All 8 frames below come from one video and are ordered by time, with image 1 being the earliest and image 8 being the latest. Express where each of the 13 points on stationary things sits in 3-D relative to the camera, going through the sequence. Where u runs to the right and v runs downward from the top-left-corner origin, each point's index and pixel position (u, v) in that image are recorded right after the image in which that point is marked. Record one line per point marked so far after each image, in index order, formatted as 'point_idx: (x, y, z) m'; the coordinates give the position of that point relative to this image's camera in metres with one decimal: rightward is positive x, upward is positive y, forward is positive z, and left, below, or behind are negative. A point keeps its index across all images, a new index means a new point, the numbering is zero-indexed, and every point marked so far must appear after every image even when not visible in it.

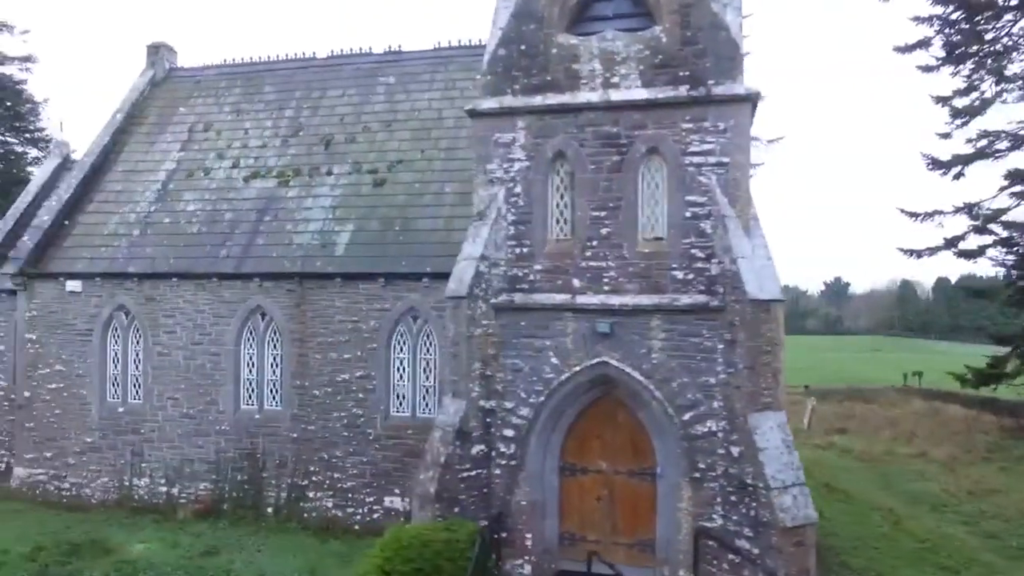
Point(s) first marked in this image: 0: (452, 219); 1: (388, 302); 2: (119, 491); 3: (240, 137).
0: (-1.4, +1.6, +15.7) m
1: (-2.7, -0.3, +15.1) m
2: (-9.5, -5.0, +16.5) m
3: (-7.5, +4.2, +18.9) m
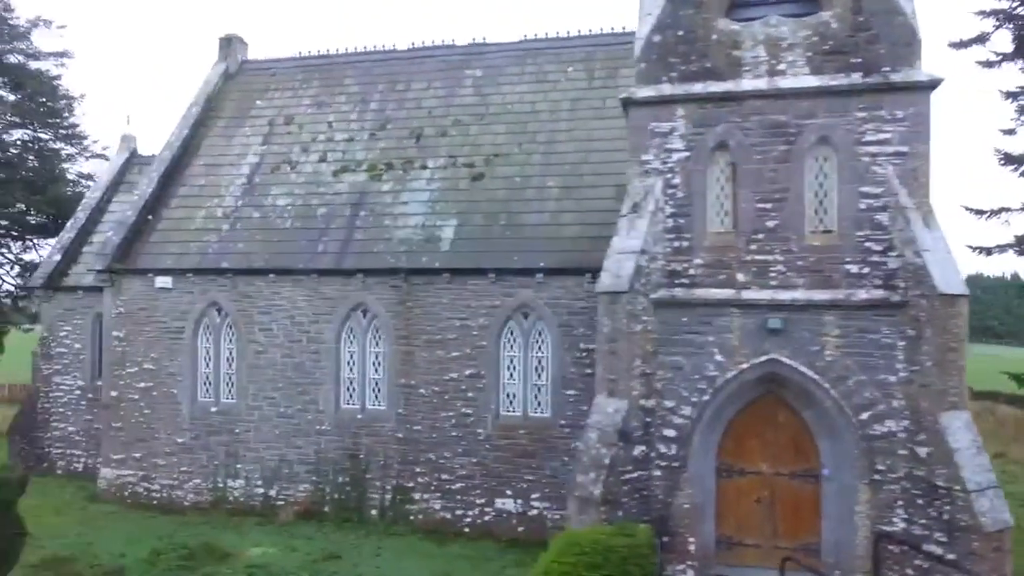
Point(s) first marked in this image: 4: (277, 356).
0: (+1.1, +1.7, +15.3) m
1: (-0.3, -0.2, +14.7) m
2: (-7.1, -4.9, +16.1) m
3: (-5.1, +4.3, +18.4) m
4: (-5.5, -1.6, +15.9) m
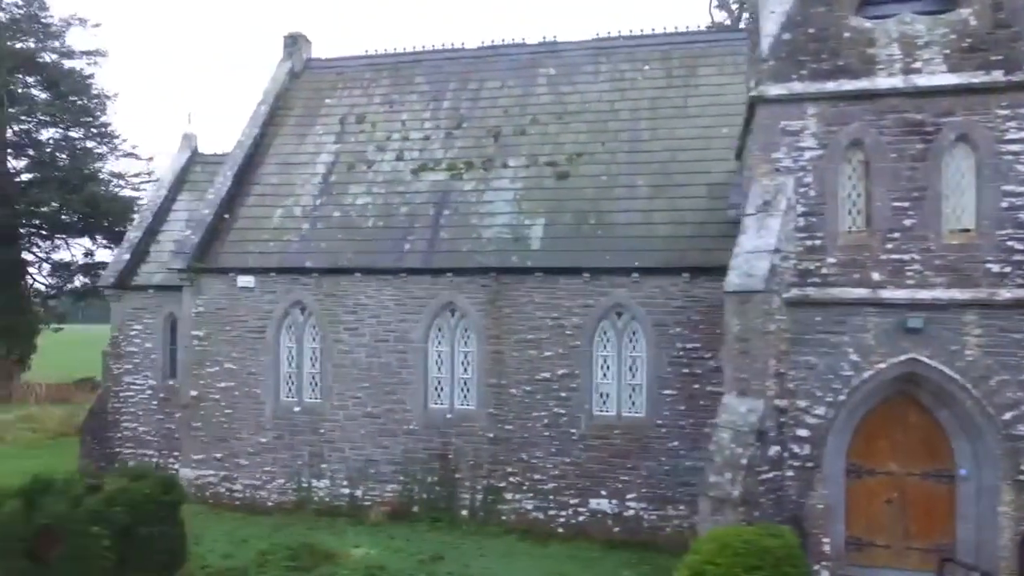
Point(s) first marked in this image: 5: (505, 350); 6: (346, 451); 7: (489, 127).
0: (+3.1, +1.7, +15.2) m
1: (+1.7, -0.2, +14.6) m
2: (-5.1, -4.9, +16.0) m
3: (-3.1, +4.3, +18.4) m
4: (-3.5, -1.6, +15.8) m
5: (-0.2, -1.4, +15.0) m
6: (-3.8, -3.8, +15.8) m
7: (-0.6, +4.2, +17.8) m
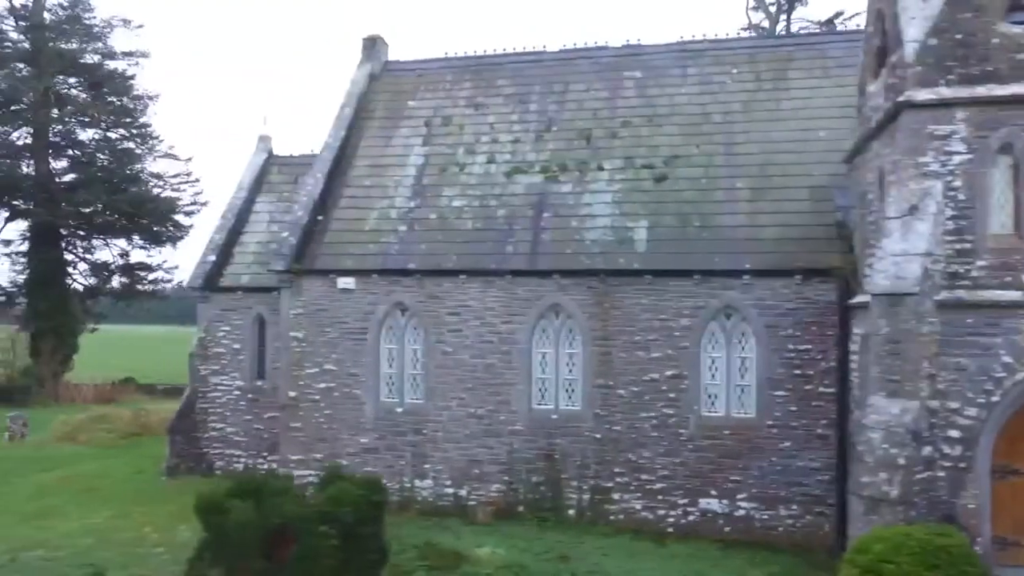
0: (+5.5, +1.7, +15.3) m
1: (+4.1, -0.2, +14.8) m
2: (-2.7, -4.9, +16.2) m
3: (-0.7, +4.3, +18.5) m
4: (-1.1, -1.6, +15.9) m
5: (+2.2, -1.4, +15.2) m
6: (-1.4, -3.9, +16.0) m
7: (+1.8, +4.2, +17.9) m
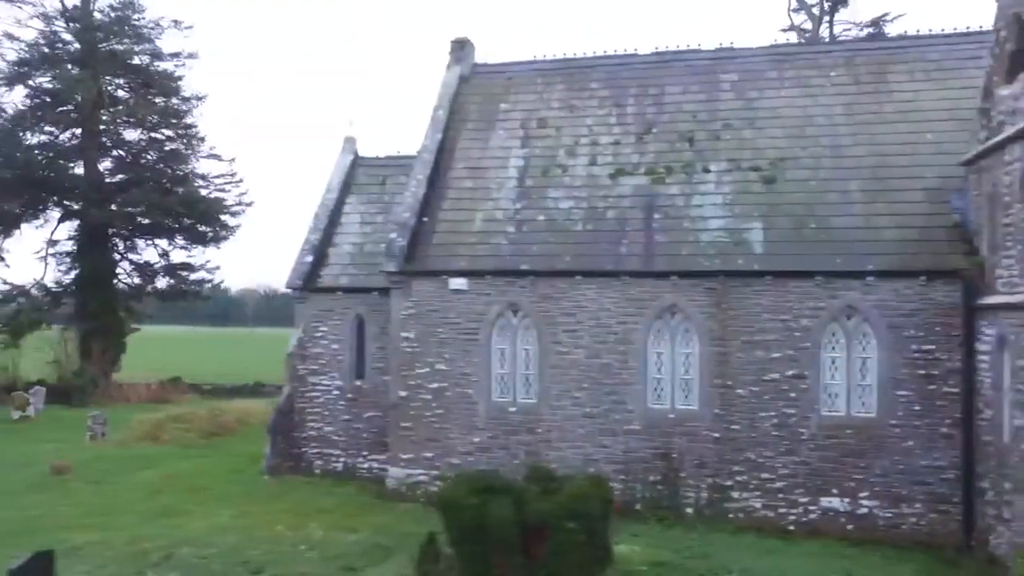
0: (+8.2, +1.6, +15.5) m
1: (+6.9, -0.3, +14.9) m
2: (0.0, -4.9, +16.3) m
3: (+2.0, +4.2, +18.7) m
4: (+1.6, -1.6, +16.1) m
5: (+4.9, -1.4, +15.3) m
6: (+1.3, -3.9, +16.1) m
7: (+4.5, +4.2, +18.1) m
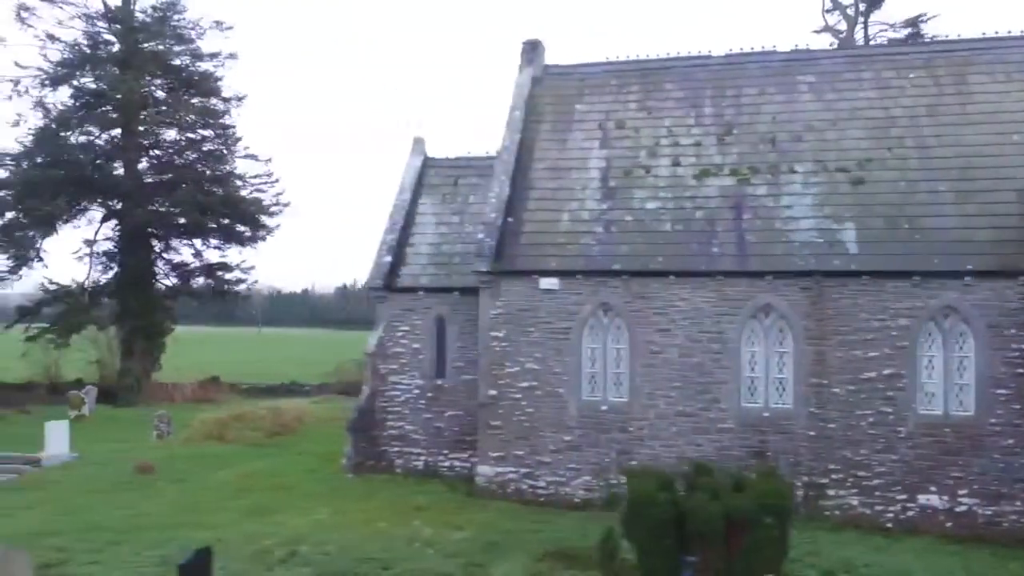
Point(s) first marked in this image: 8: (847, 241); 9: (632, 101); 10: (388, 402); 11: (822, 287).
0: (+10.5, +1.6, +15.7) m
1: (+9.1, -0.3, +15.1) m
2: (+2.3, -4.9, +16.5) m
3: (+4.3, +4.2, +18.8) m
4: (+3.9, -1.6, +16.2) m
5: (+7.2, -1.4, +15.5) m
6: (+3.5, -3.9, +16.3) m
7: (+6.7, +4.2, +18.3) m
8: (+7.8, +1.1, +15.8) m
9: (+3.5, +5.5, +19.8) m
10: (-3.6, -3.3, +19.4) m
11: (+7.1, 0.0, +15.5) m
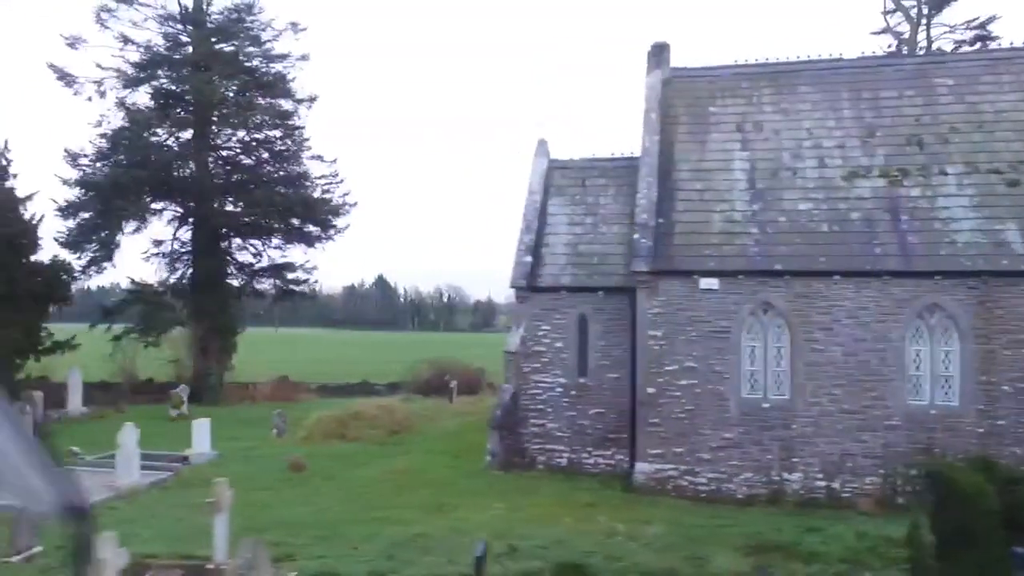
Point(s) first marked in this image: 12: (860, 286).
0: (+14.5, +1.6, +16.0) m
1: (+13.2, -0.3, +15.4) m
2: (+6.3, -4.9, +16.8) m
3: (+8.3, +4.2, +19.1) m
4: (+7.9, -1.6, +16.5) m
5: (+11.2, -1.4, +15.8) m
6: (+7.6, -3.9, +16.6) m
7: (+10.8, +4.2, +18.6) m
8: (+11.9, +1.1, +16.1) m
9: (+7.6, +5.5, +20.1) m
10: (+0.5, -3.3, +19.7) m
11: (+11.2, 0.0, +15.8) m
12: (+8.4, 0.0, +16.5) m
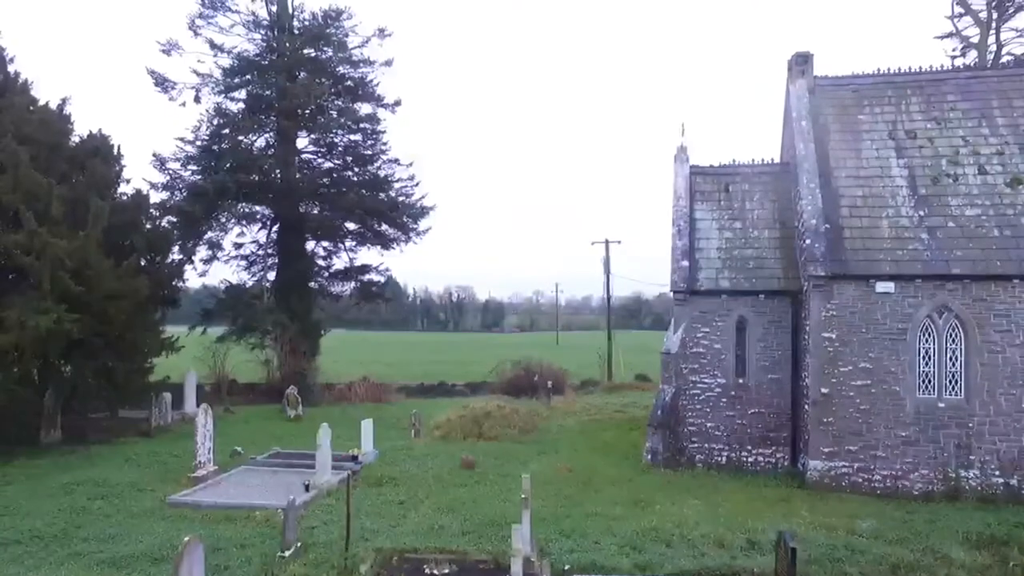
0: (+19.3, +1.6, +16.6) m
1: (+17.9, -0.3, +16.0) m
2: (+11.1, -5.0, +17.4) m
3: (+13.1, +4.2, +19.7) m
4: (+12.7, -1.7, +17.1) m
5: (+16.0, -1.5, +16.4) m
6: (+12.3, -3.9, +17.2) m
7: (+15.5, +4.1, +19.1) m
8: (+16.6, +1.0, +16.7) m
9: (+12.3, +5.4, +20.7) m
10: (+5.3, -3.4, +20.2) m
11: (+15.9, 0.0, +16.4) m
12: (+13.2, -0.1, +17.0) m
